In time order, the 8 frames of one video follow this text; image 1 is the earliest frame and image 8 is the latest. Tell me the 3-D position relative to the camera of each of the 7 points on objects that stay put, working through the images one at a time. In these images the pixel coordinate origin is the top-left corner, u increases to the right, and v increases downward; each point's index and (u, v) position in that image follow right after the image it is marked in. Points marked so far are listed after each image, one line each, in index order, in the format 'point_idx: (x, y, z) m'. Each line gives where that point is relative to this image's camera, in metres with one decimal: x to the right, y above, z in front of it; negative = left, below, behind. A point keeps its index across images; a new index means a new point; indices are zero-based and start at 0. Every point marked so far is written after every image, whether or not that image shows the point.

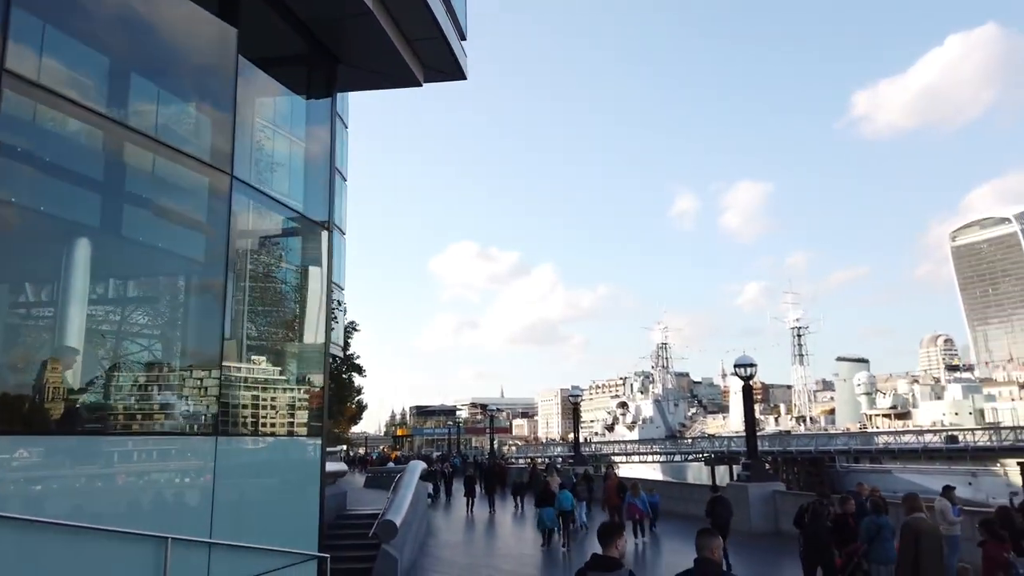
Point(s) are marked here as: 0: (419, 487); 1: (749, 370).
0: (-1.8, -3.9, +15.0) m
1: (+5.6, -1.9, +17.8) m
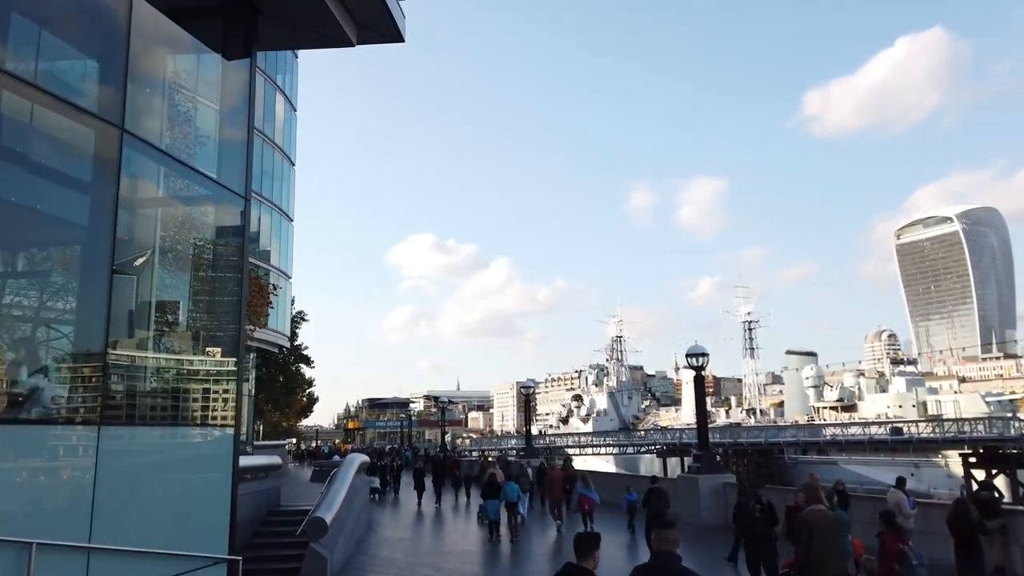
0: (-2.9, -3.6, +14.3) m
1: (+4.4, -1.7, +17.5) m
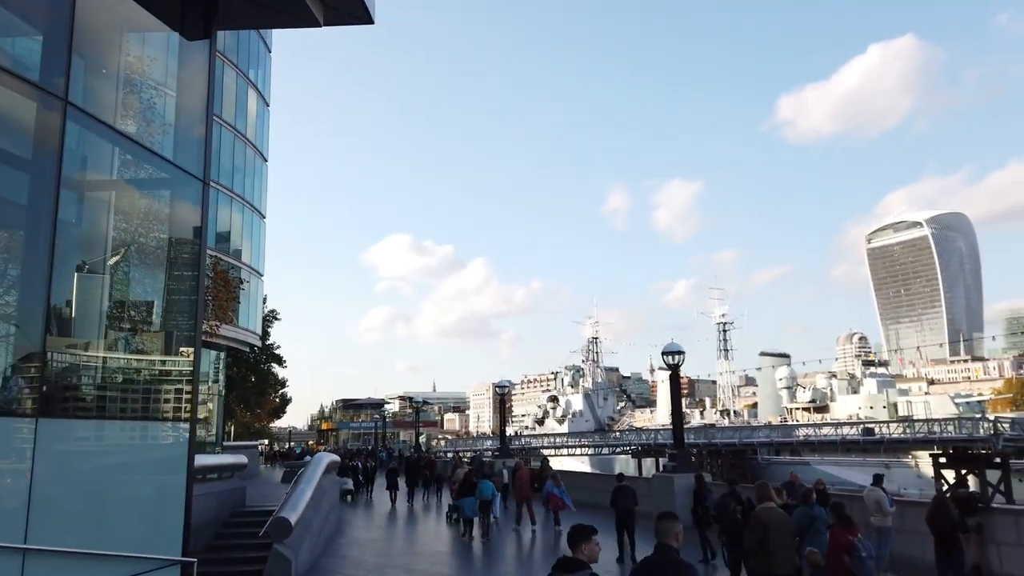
0: (-3.4, -3.5, +13.9) m
1: (+3.8, -1.6, +17.3) m
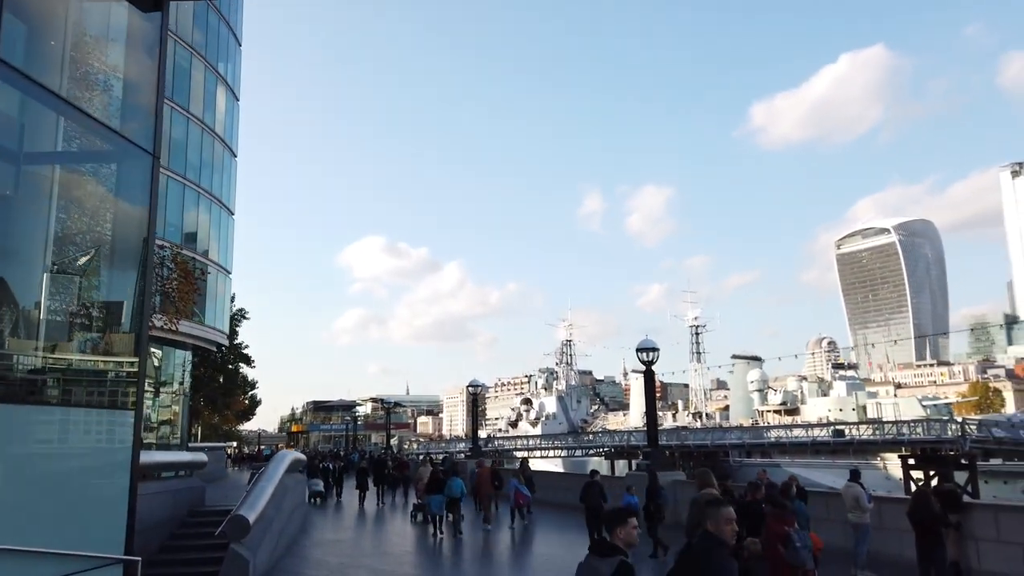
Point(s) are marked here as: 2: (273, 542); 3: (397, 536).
0: (-3.9, -3.4, +13.4) m
1: (+3.1, -1.5, +17.0) m
2: (-3.5, -3.7, +11.1) m
3: (-2.6, -5.5, +16.9) m
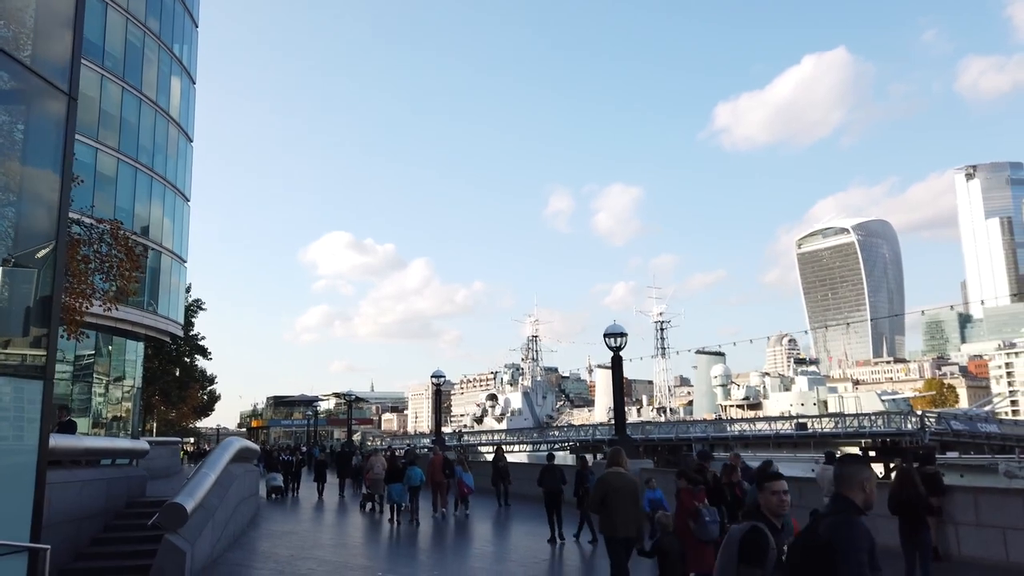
0: (-4.6, -3.0, +12.6) m
1: (+2.3, -1.1, +16.5) m
2: (-4.0, -3.3, +10.3) m
3: (-3.4, -5.1, +16.2) m
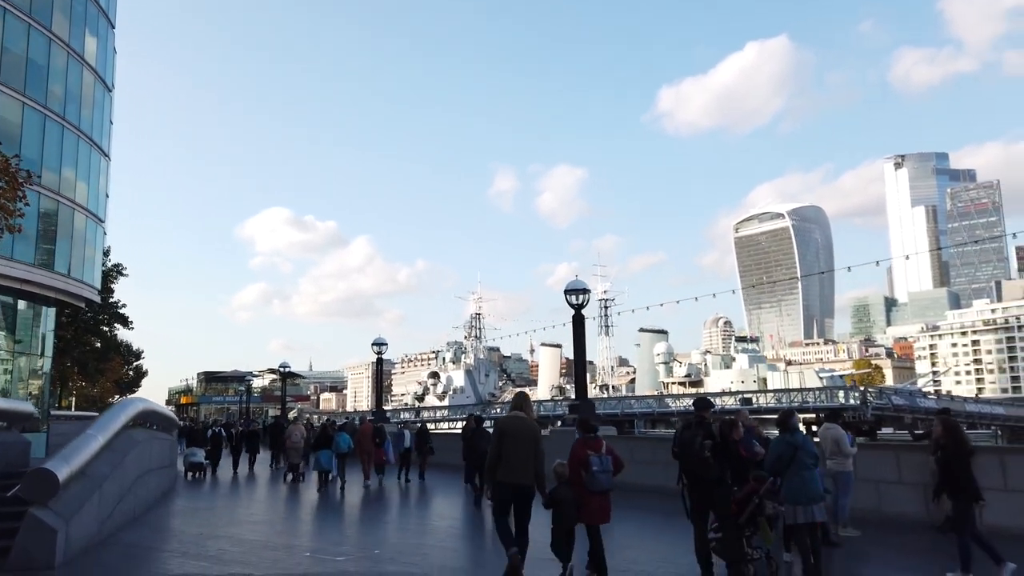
0: (-5.2, -2.0, +10.7) m
1: (+1.4, -0.2, +15.1) m
2: (-4.5, -2.5, +8.5) m
3: (-4.4, -4.1, +14.4) m
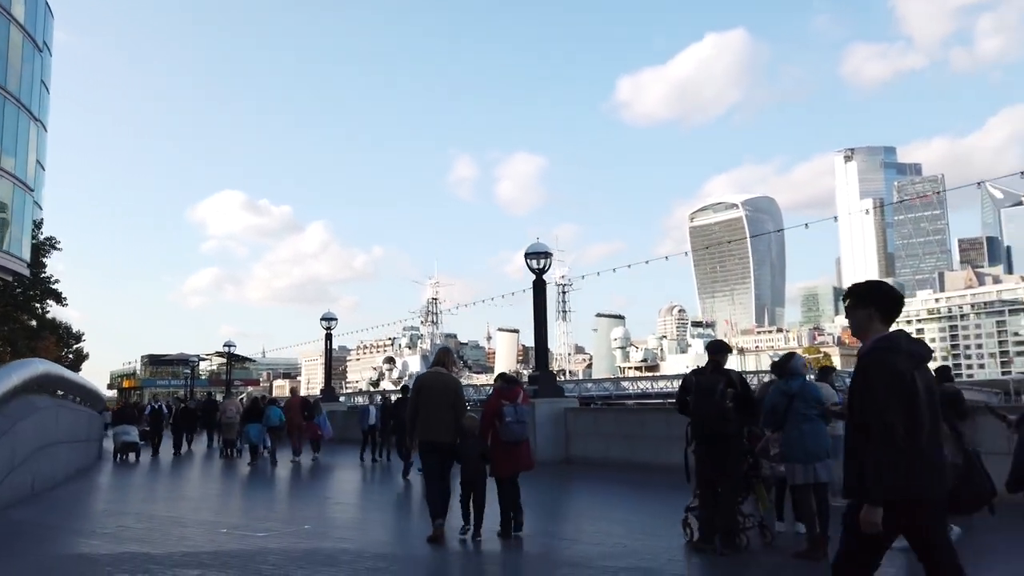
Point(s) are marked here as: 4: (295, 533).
0: (-5.8, -1.4, +9.4) m
1: (+0.6, +0.5, +14.2) m
2: (-5.0, -1.8, +7.2) m
3: (-5.2, -3.4, +13.2) m
4: (-2.0, -2.3, +7.2) m
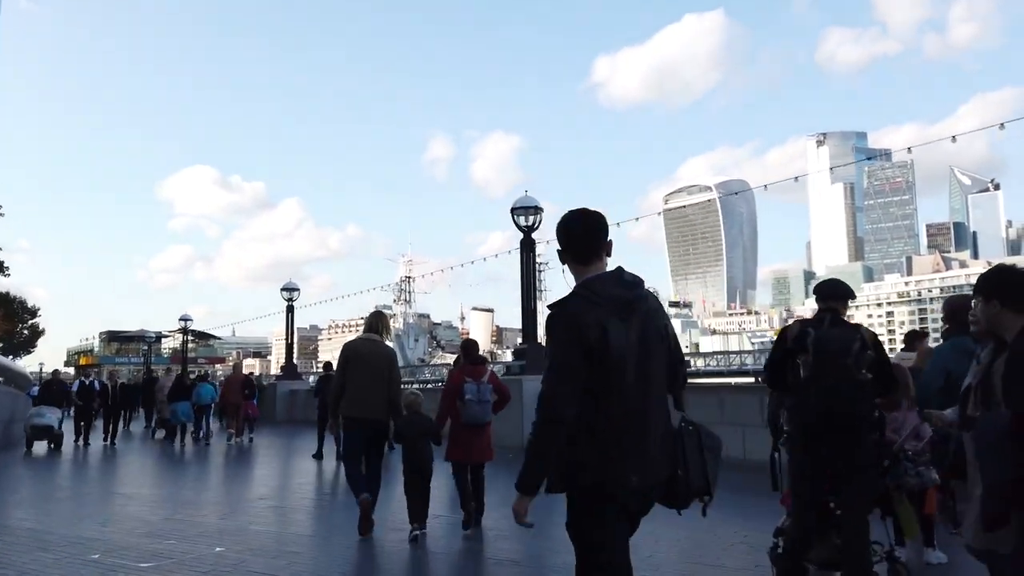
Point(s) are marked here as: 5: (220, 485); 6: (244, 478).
0: (-5.9, -0.8, +7.3) m
1: (+0.3, +1.1, +12.3) m
2: (-5.0, -1.3, +5.2) m
3: (-5.4, -2.7, +11.2) m
4: (-2.1, -1.9, +5.3) m
5: (-3.2, -2.4, +9.1) m
6: (-3.3, -2.5, +9.9) m
